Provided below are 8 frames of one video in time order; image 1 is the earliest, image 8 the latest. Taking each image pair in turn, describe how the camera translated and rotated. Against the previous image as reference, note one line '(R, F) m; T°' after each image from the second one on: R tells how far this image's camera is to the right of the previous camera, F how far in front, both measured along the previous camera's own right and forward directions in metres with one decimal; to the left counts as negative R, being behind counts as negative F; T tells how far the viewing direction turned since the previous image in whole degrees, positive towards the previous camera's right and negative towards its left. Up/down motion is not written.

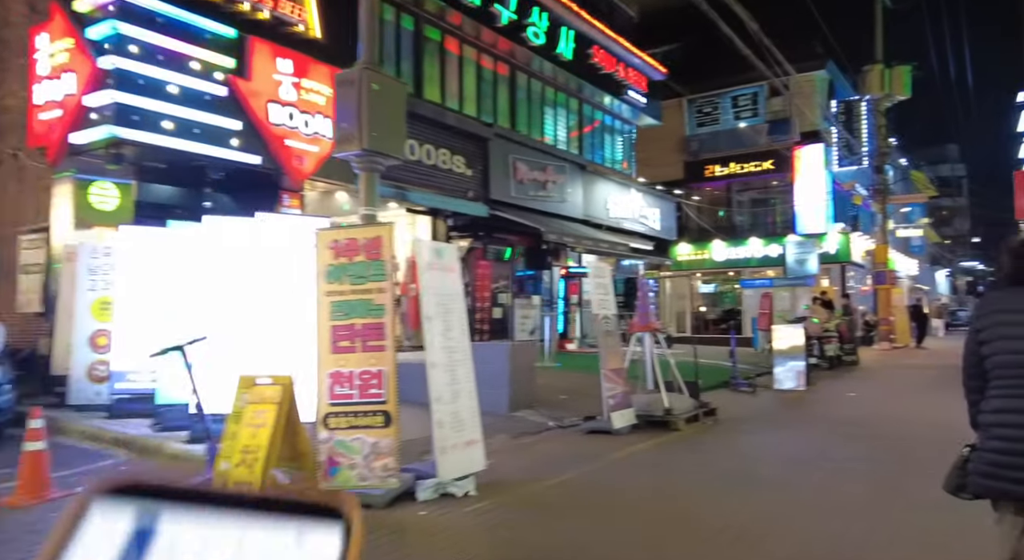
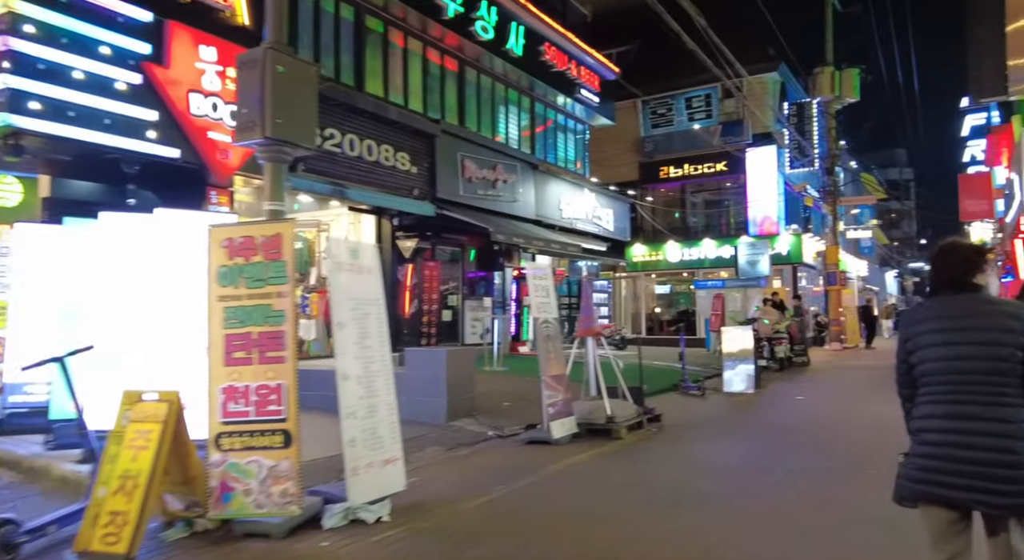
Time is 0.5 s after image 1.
(+0.3, +0.5) m; +3°
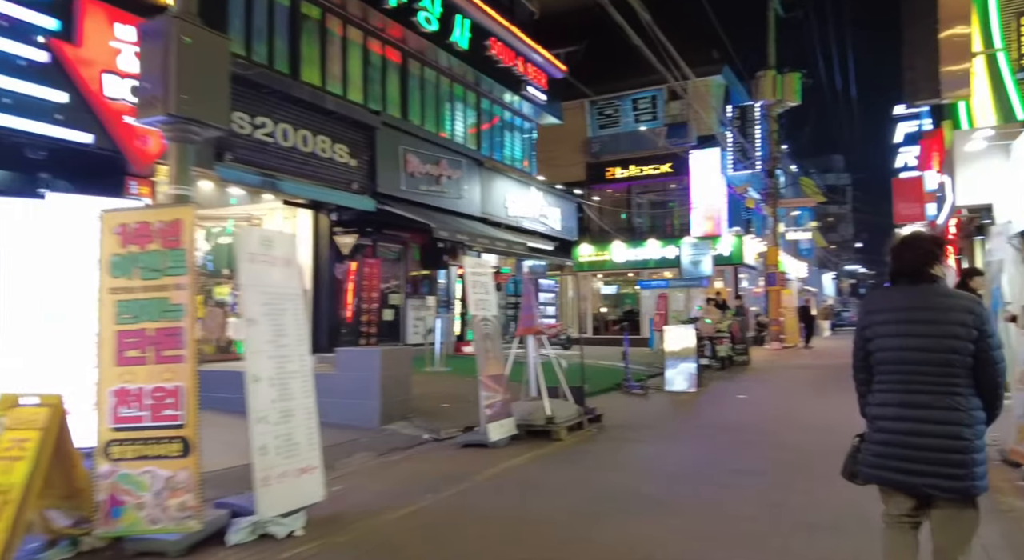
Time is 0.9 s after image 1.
(+0.2, +0.3) m; +4°
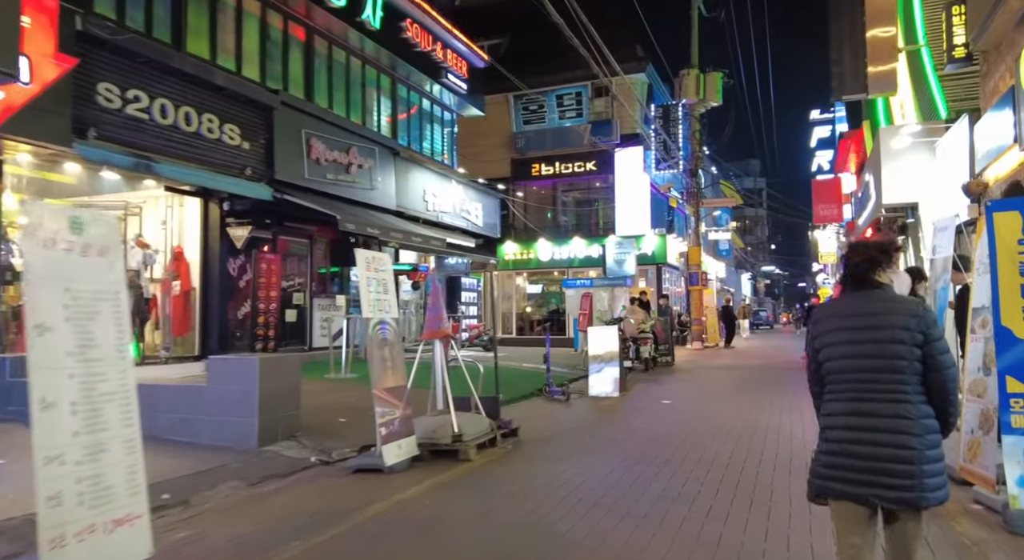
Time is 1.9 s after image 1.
(+0.3, +0.9) m; +6°
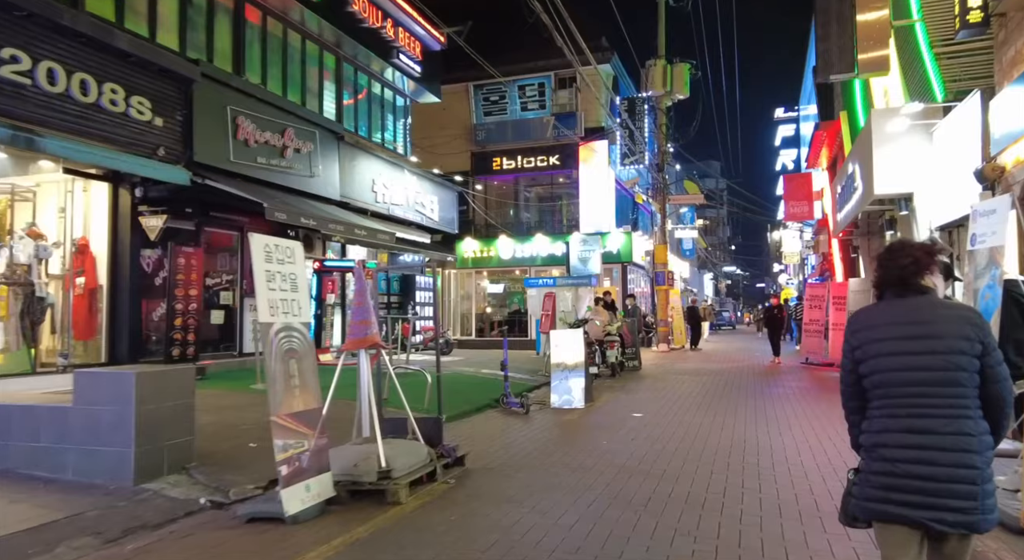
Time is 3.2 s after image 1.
(+0.2, +1.3) m; +3°
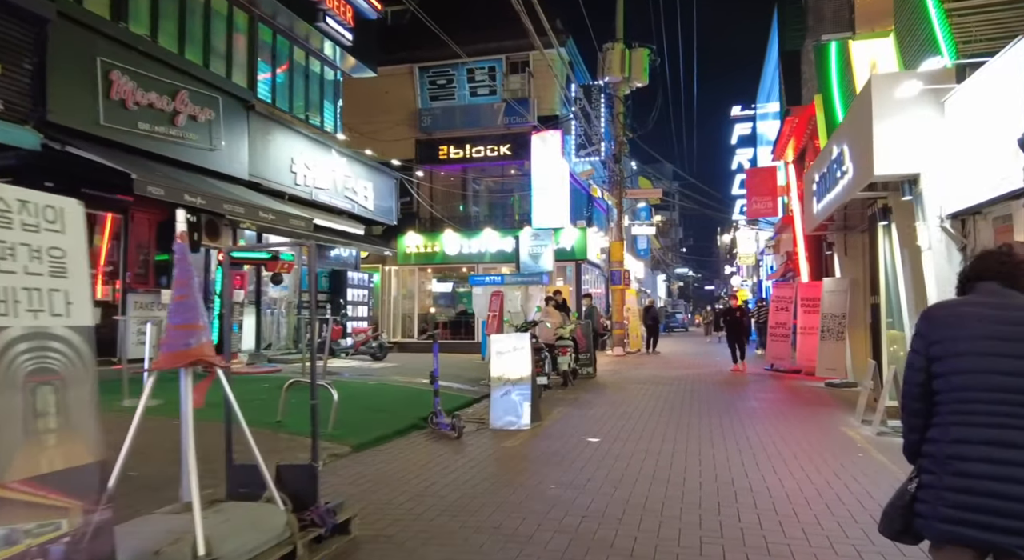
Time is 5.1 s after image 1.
(+0.3, +1.8) m; +4°
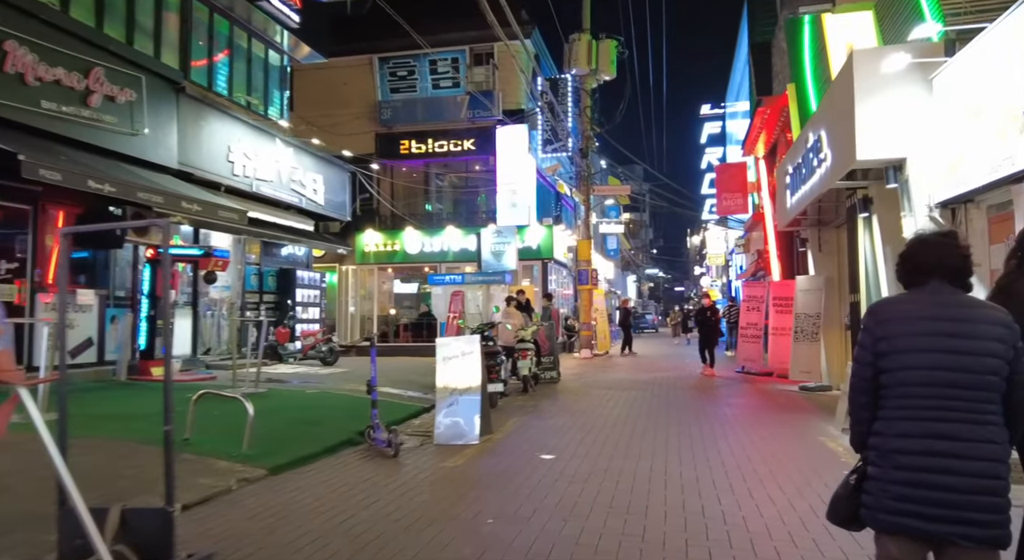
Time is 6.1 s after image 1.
(+0.3, +0.9) m; +2°
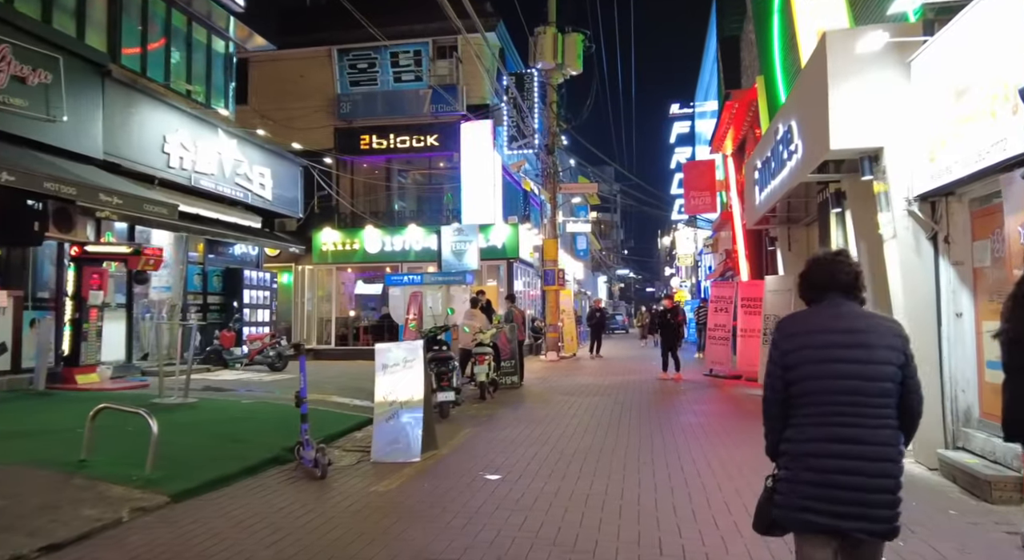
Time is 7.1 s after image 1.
(+0.3, +0.7) m; +2°
